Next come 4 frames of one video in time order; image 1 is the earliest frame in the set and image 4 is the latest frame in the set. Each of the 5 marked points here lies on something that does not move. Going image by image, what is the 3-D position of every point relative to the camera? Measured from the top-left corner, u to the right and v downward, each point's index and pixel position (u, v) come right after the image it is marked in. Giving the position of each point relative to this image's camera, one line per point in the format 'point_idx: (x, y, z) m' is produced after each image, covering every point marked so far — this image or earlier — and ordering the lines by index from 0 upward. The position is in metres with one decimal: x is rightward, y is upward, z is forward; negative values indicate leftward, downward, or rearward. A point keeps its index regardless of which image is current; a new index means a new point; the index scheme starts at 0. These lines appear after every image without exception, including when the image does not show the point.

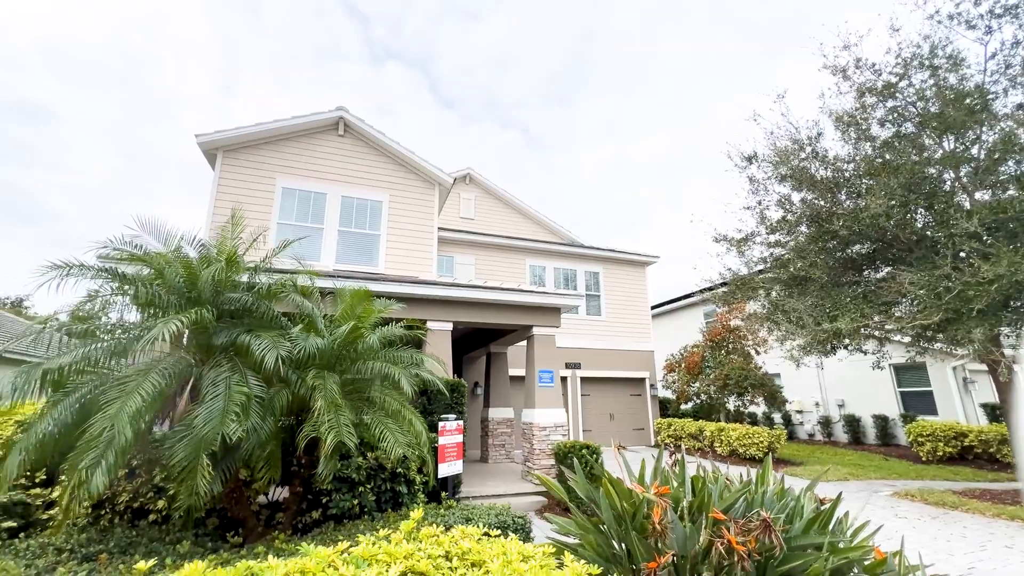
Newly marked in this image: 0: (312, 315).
0: (-2.0, -0.3, +4.3) m
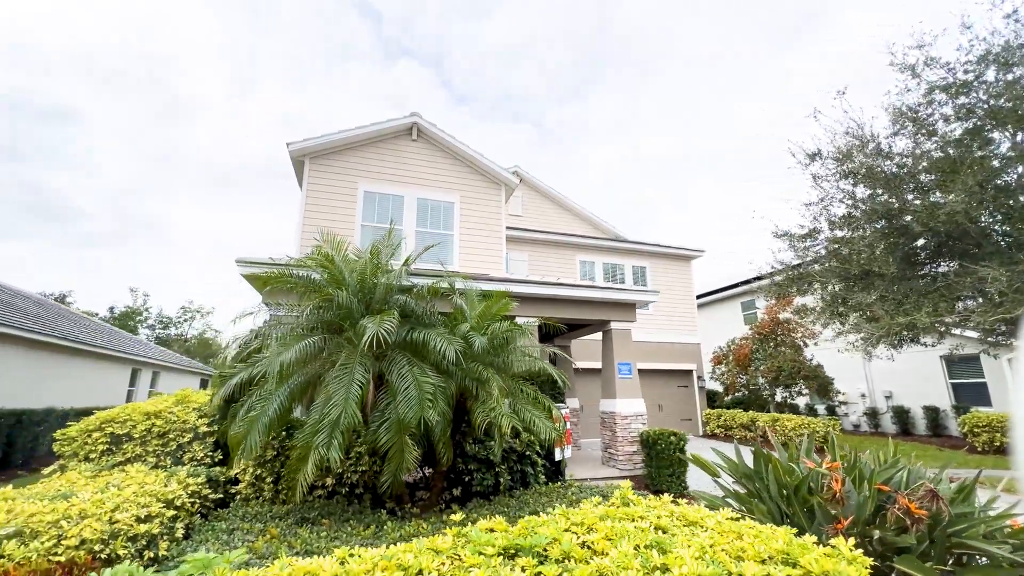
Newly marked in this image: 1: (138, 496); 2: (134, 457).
0: (-0.6, -0.3, +4.8) m
1: (-3.1, -1.7, +3.6) m
2: (-4.2, -1.9, +4.8) m
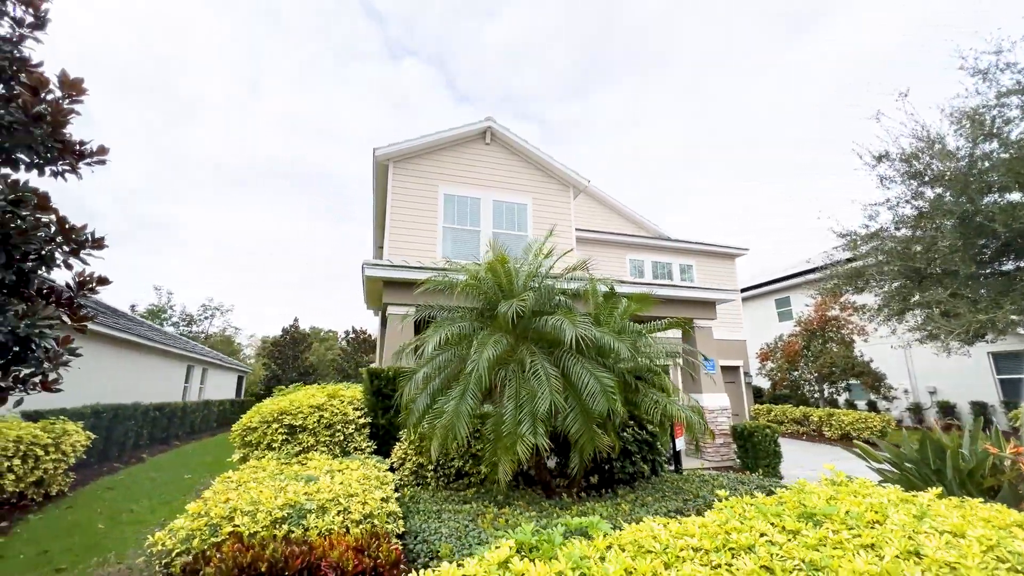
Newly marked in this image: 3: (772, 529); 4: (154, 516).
0: (+1.2, -0.3, +5.2) m
1: (-1.4, -1.7, +3.9) m
2: (-2.4, -1.9, +5.2) m
3: (+1.4, -1.3, +2.3) m
4: (-5.4, -3.4, +6.4) m
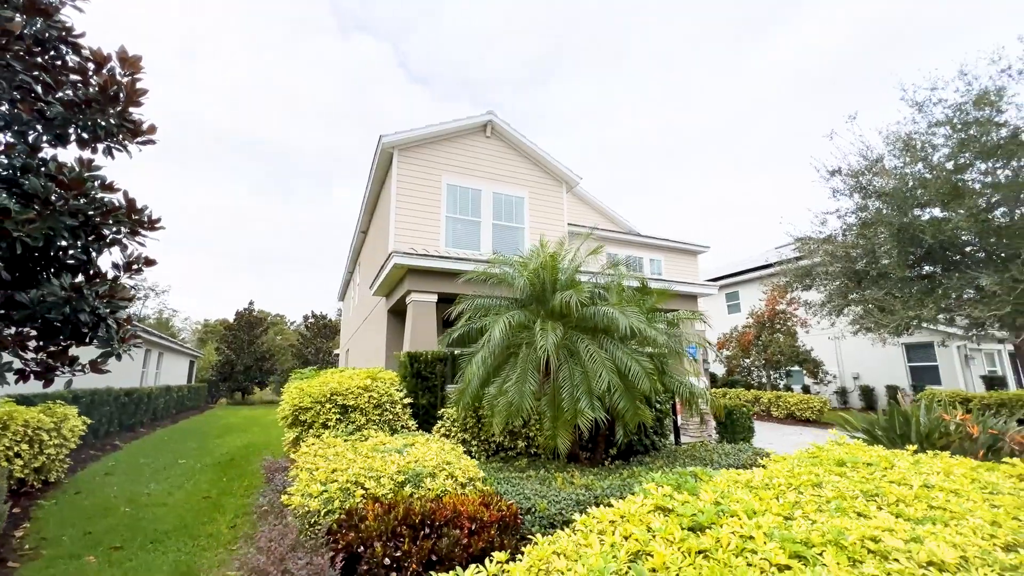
0: (+1.7, -0.2, +5.9) m
1: (-0.7, -1.6, +4.4) m
2: (-1.9, -1.7, +5.5) m
3: (+2.2, -1.3, +3.1) m
4: (-5.0, -3.1, +6.4) m
